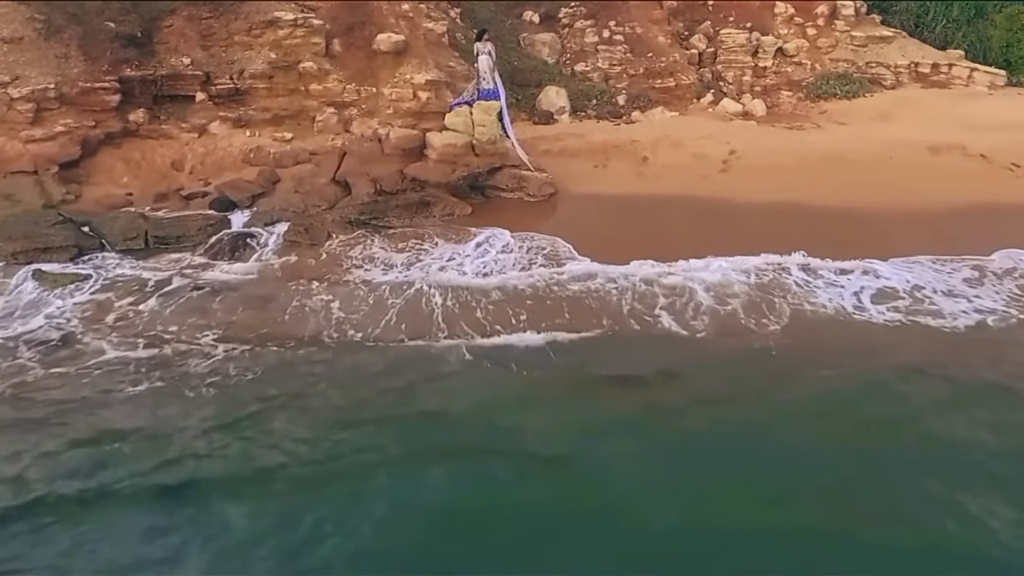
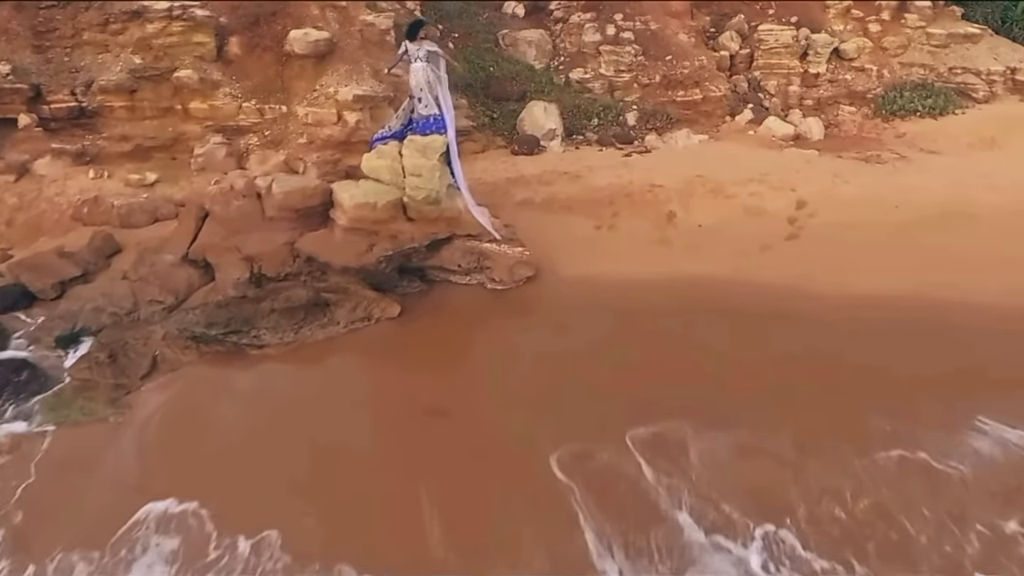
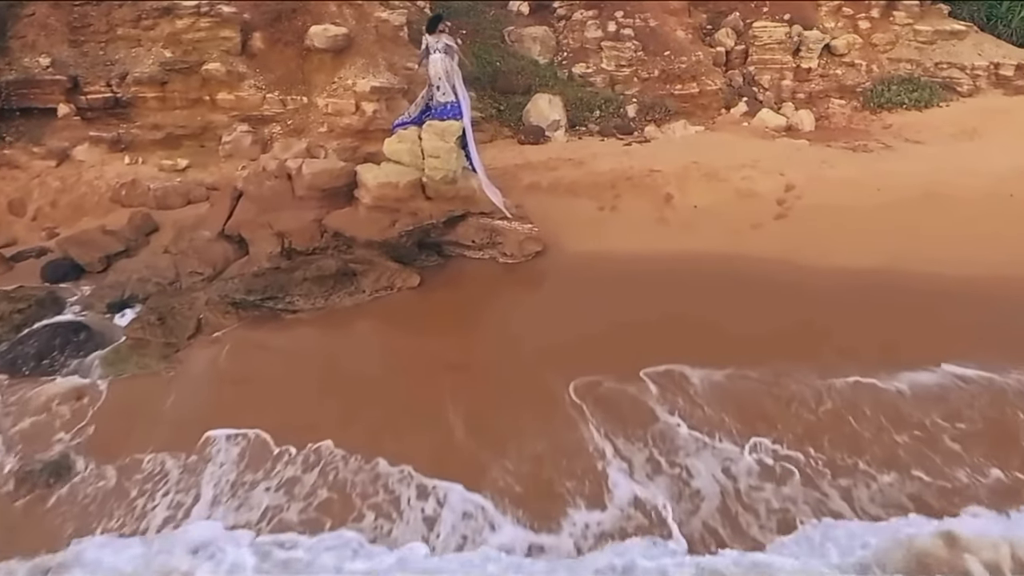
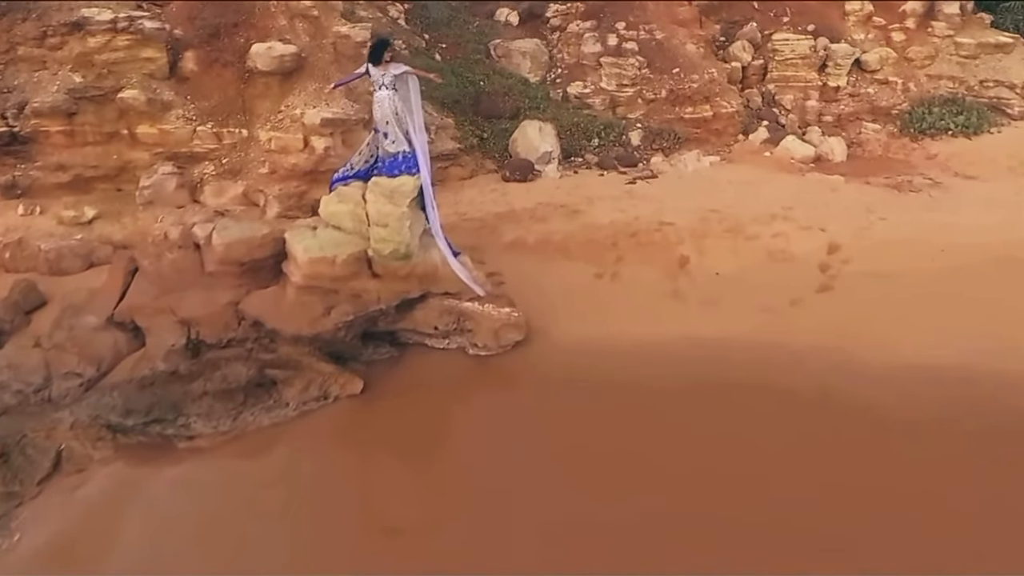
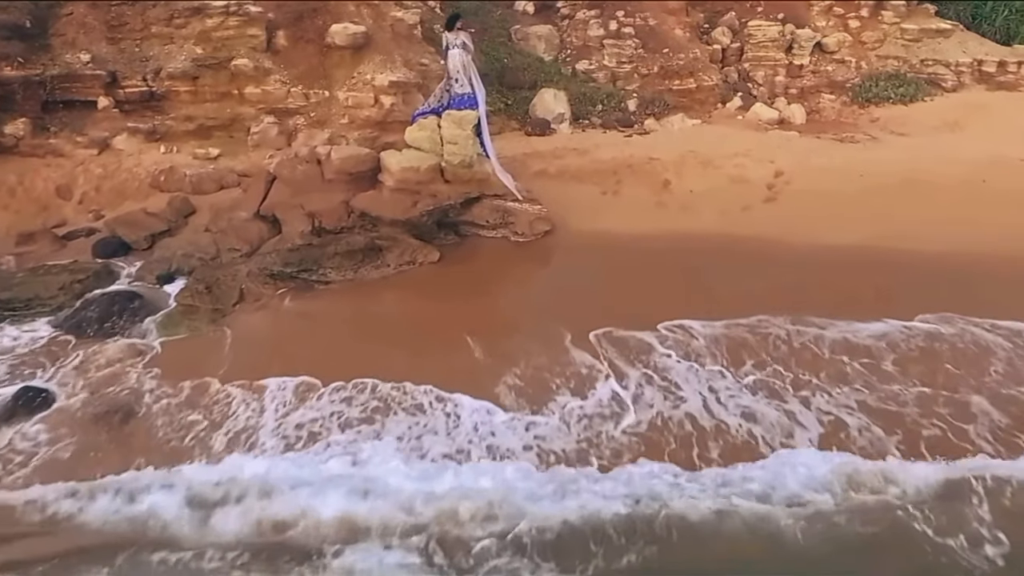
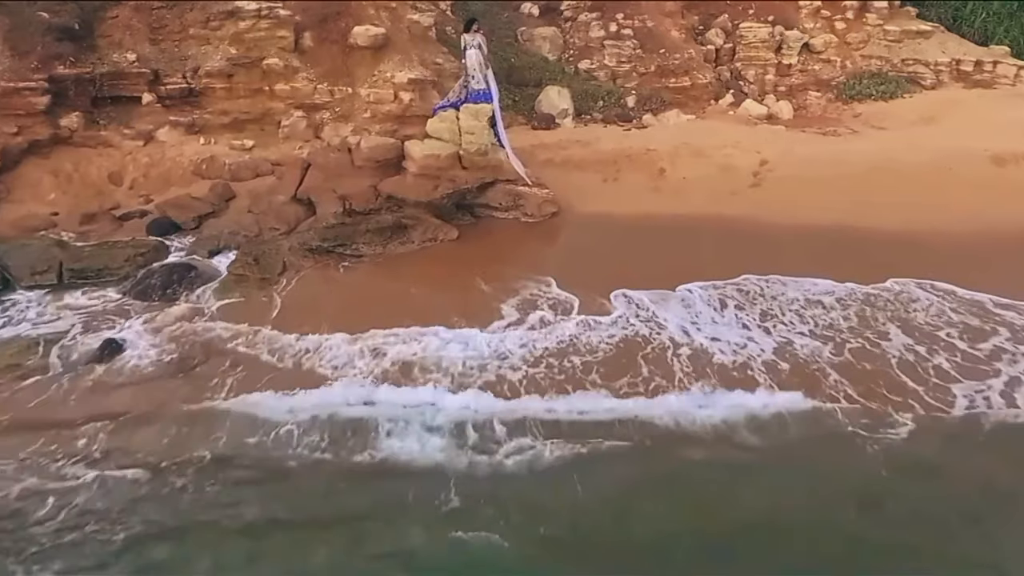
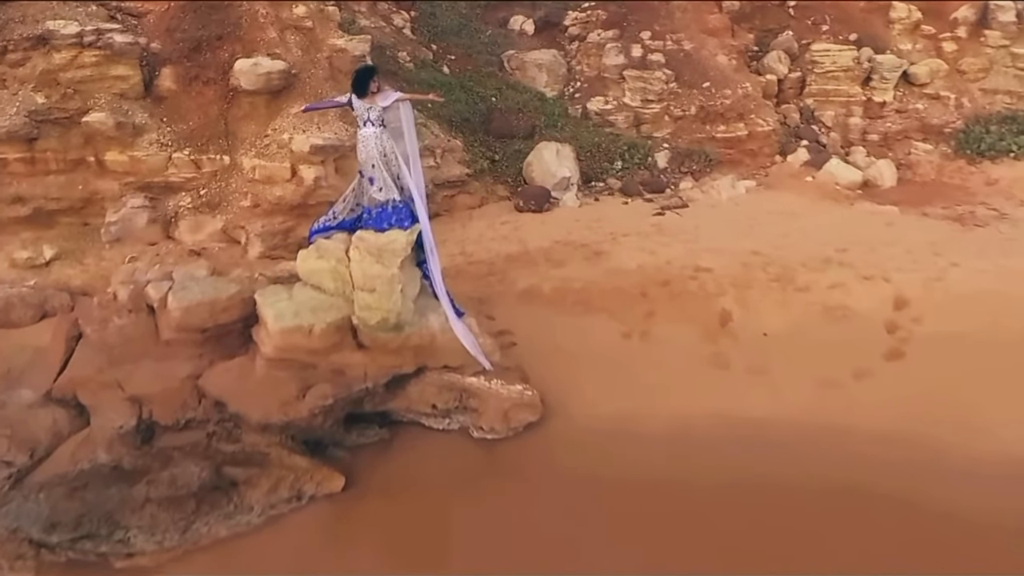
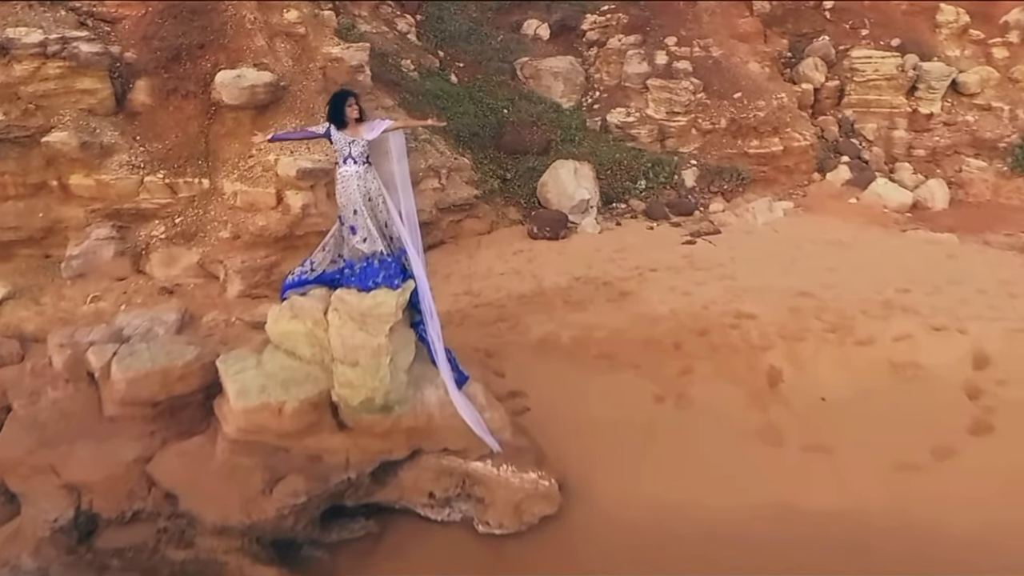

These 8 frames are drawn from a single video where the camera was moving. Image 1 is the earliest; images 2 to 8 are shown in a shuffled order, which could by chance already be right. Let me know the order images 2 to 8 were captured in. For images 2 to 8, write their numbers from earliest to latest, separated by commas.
6, 5, 3, 2, 4, 7, 8
